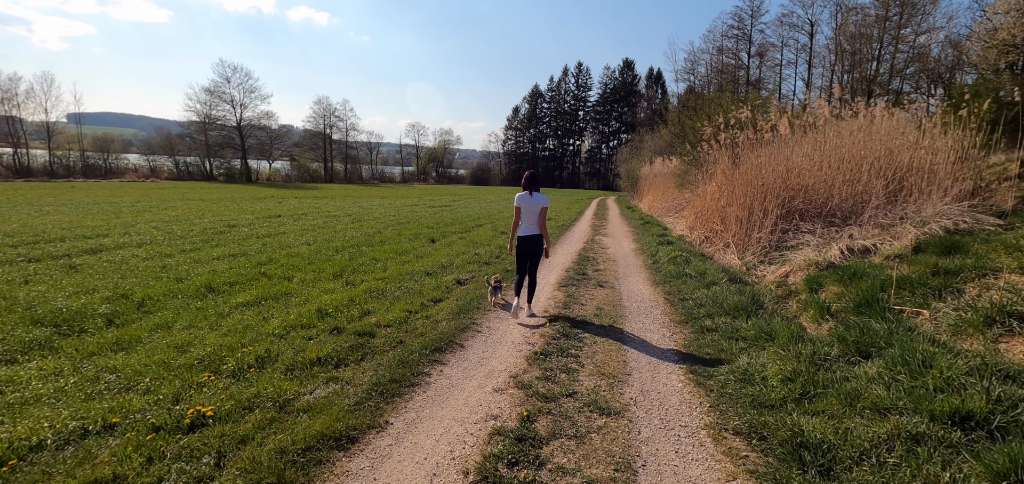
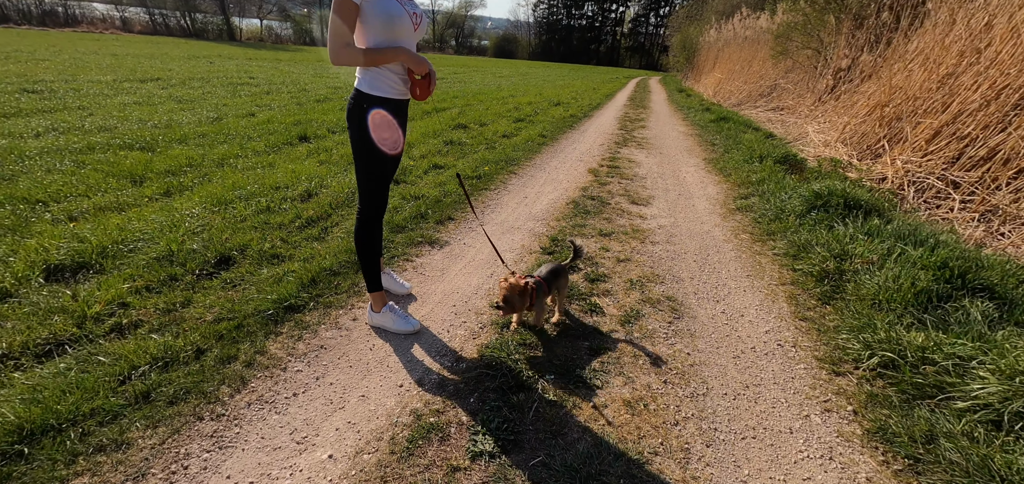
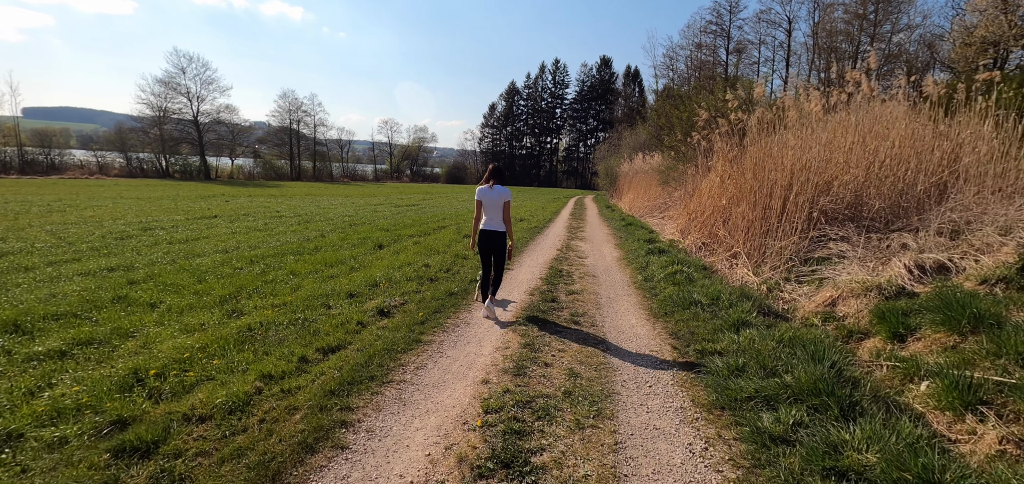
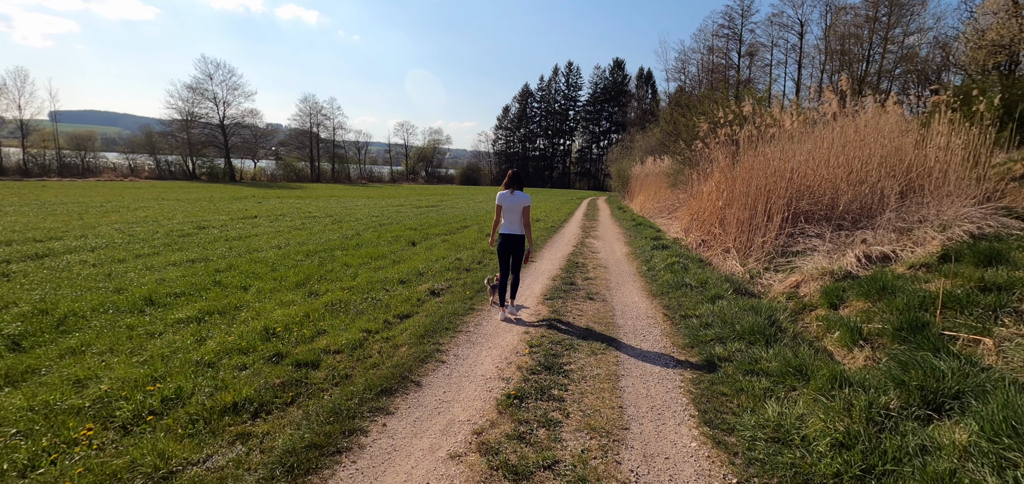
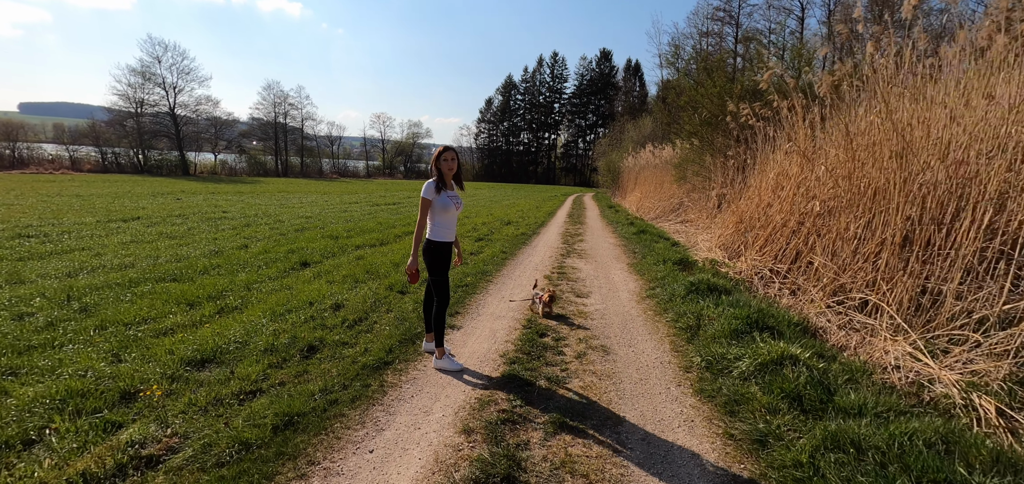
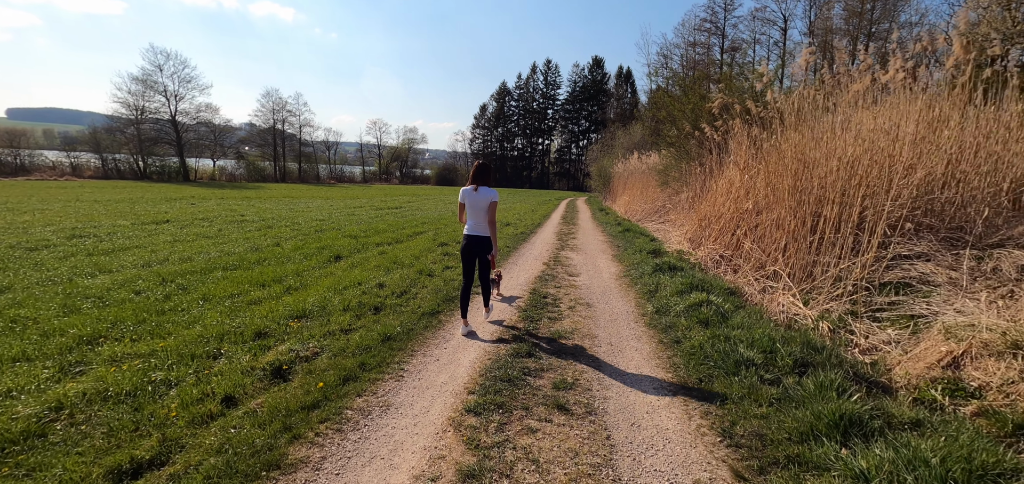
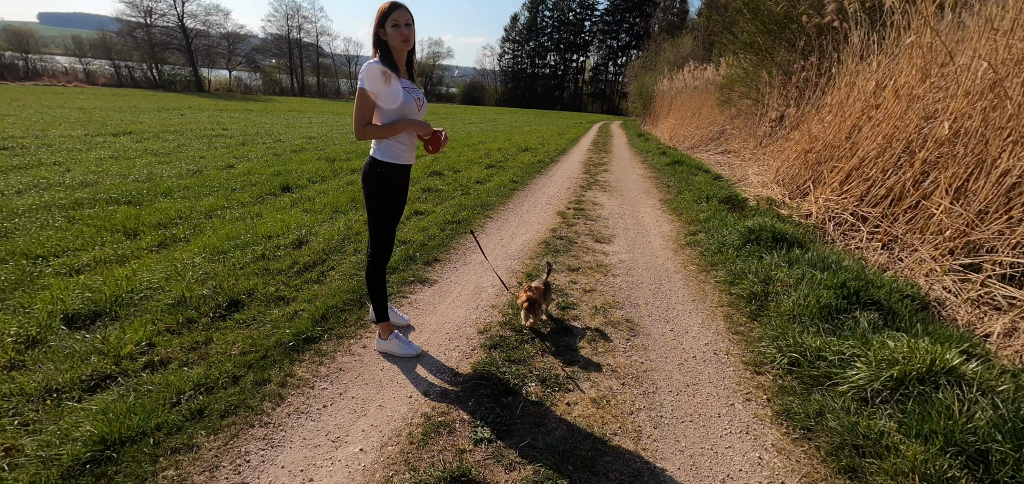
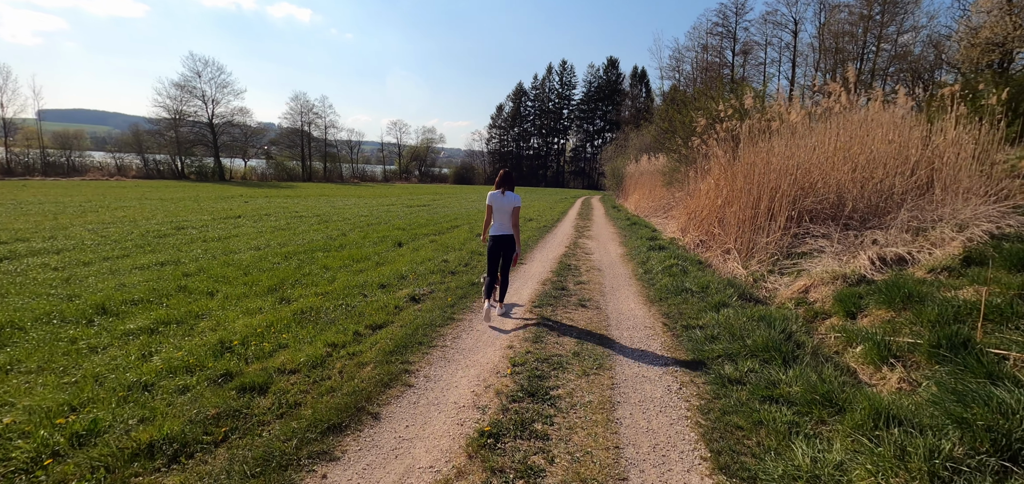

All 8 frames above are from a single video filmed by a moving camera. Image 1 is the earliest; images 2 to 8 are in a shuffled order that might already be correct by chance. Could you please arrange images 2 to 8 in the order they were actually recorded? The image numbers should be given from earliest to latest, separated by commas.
4, 8, 3, 6, 5, 7, 2
